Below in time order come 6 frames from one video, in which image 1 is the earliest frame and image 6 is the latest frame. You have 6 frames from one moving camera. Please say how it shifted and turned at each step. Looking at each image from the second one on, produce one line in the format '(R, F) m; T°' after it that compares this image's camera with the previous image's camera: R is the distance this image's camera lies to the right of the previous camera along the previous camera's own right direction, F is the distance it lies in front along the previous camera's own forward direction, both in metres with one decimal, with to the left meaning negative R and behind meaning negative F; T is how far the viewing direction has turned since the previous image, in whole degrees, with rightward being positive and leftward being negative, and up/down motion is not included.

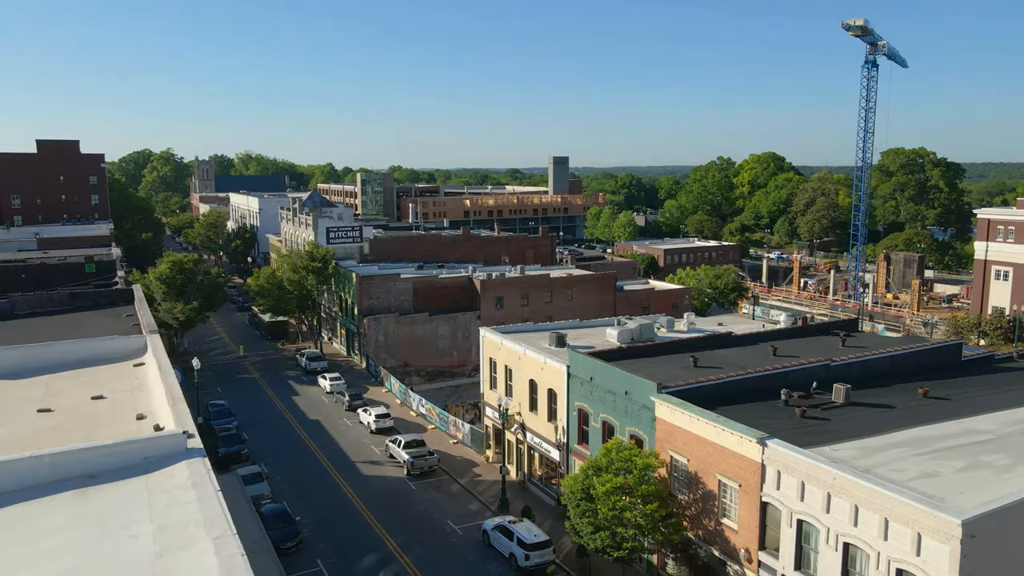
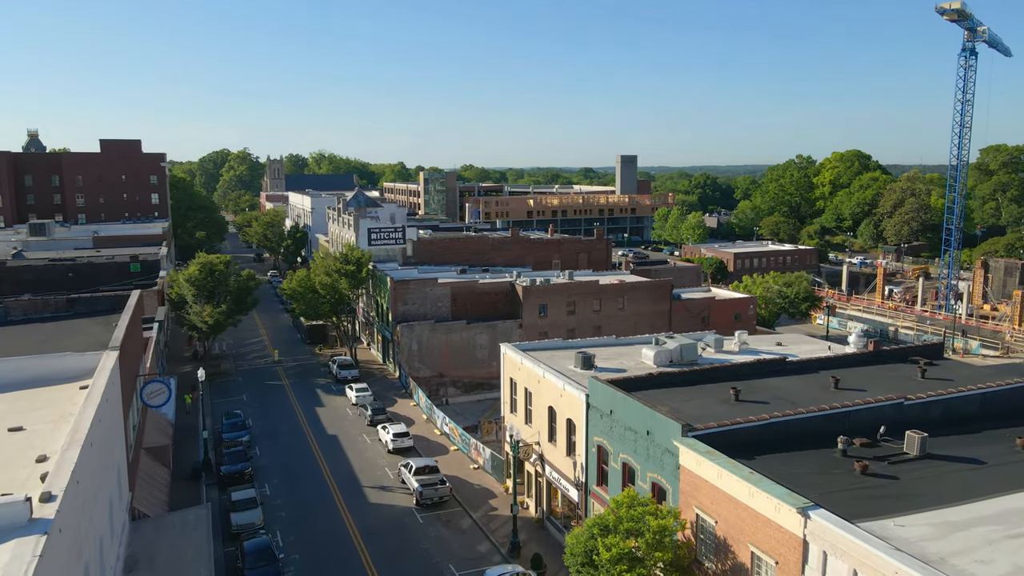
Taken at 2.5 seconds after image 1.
(+2.1, +3.8) m; -6°
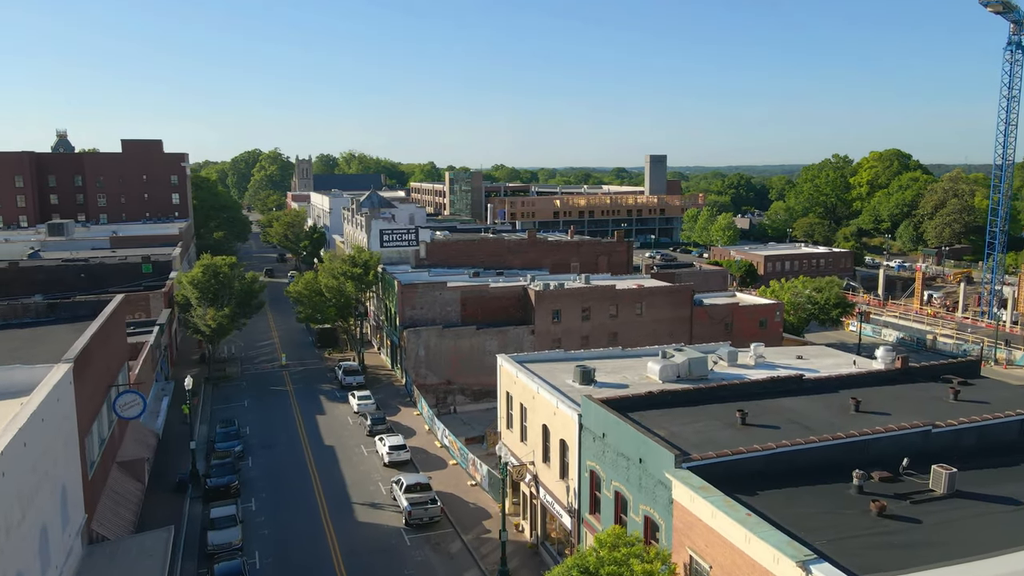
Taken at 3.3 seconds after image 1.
(+1.5, +2.0) m; -3°
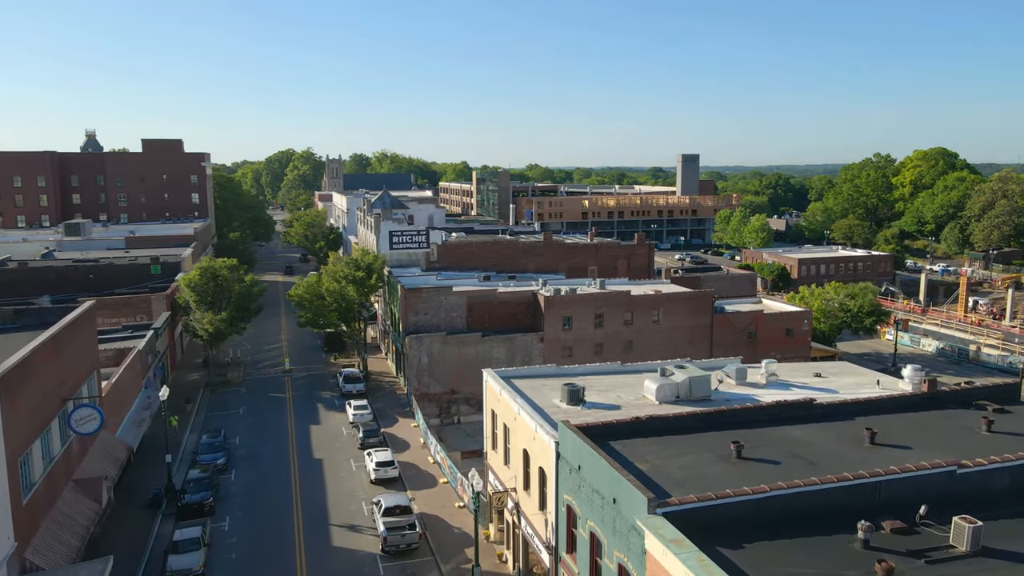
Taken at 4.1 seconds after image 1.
(+1.9, +2.3) m; -3°
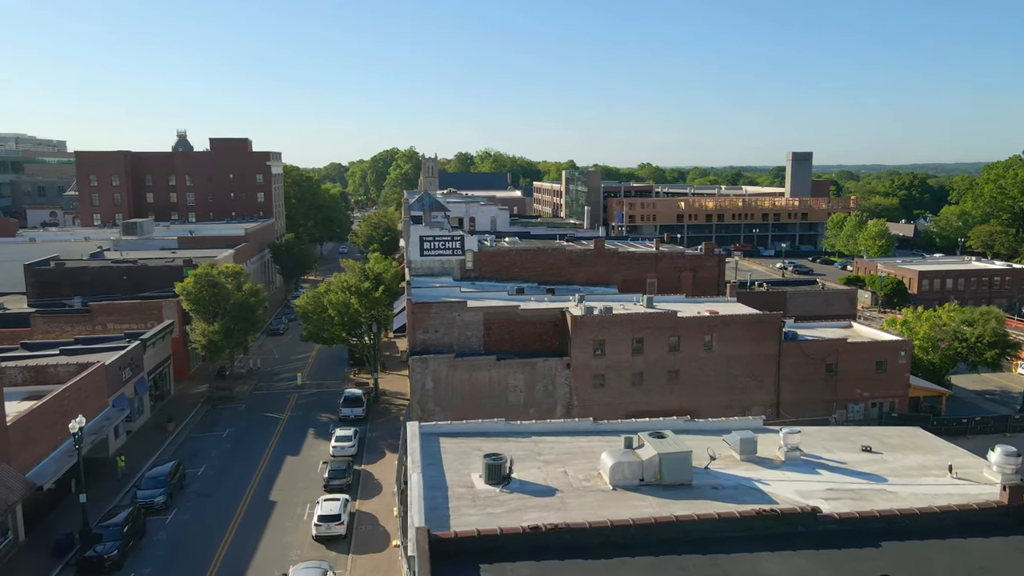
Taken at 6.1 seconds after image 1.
(+5.4, +6.7) m; -9°
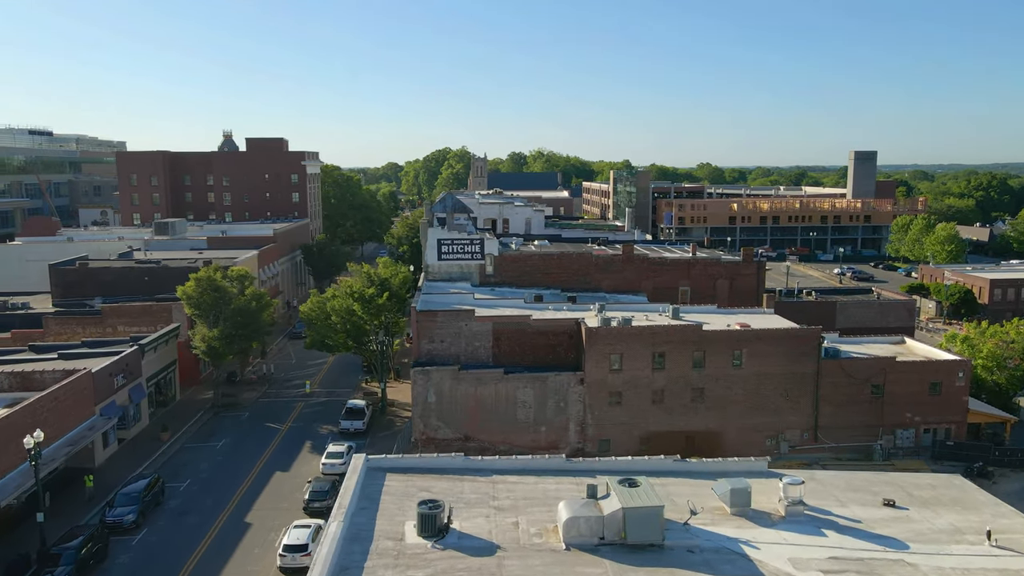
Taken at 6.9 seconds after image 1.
(+2.6, +2.9) m; -5°
